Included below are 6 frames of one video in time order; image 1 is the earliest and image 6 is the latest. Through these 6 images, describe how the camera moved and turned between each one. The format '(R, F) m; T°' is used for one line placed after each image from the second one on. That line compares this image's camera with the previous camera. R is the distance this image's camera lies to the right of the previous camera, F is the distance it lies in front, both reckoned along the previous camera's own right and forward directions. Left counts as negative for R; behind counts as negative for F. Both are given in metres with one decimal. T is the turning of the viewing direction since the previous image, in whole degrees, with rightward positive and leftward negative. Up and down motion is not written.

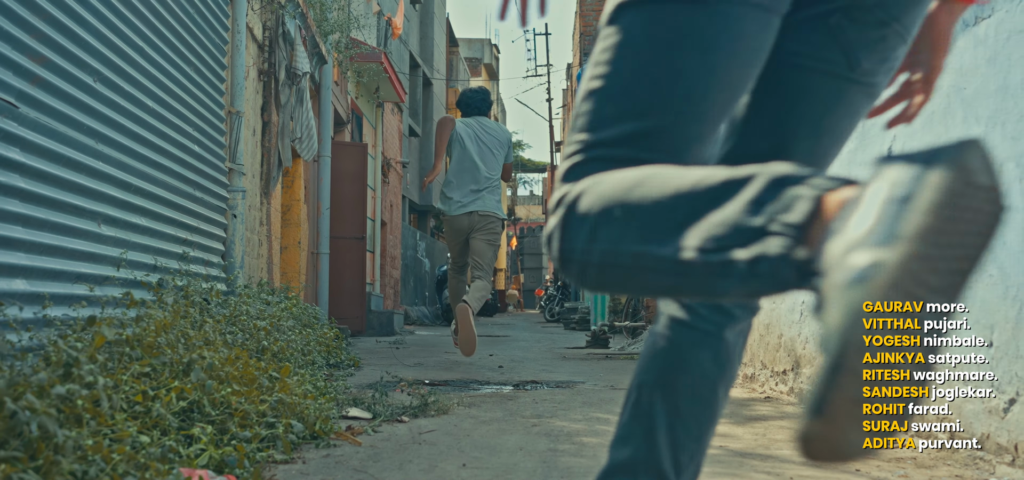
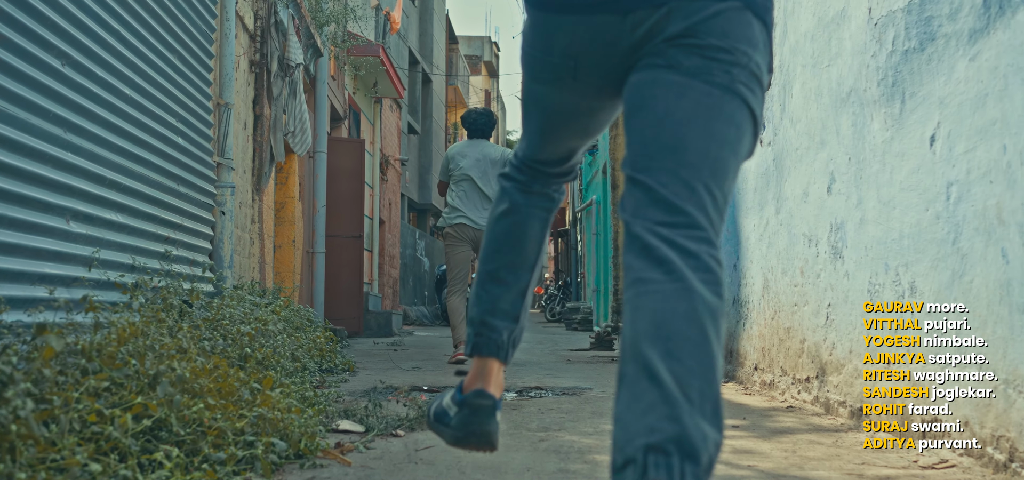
(0.0, +0.3) m; 0°
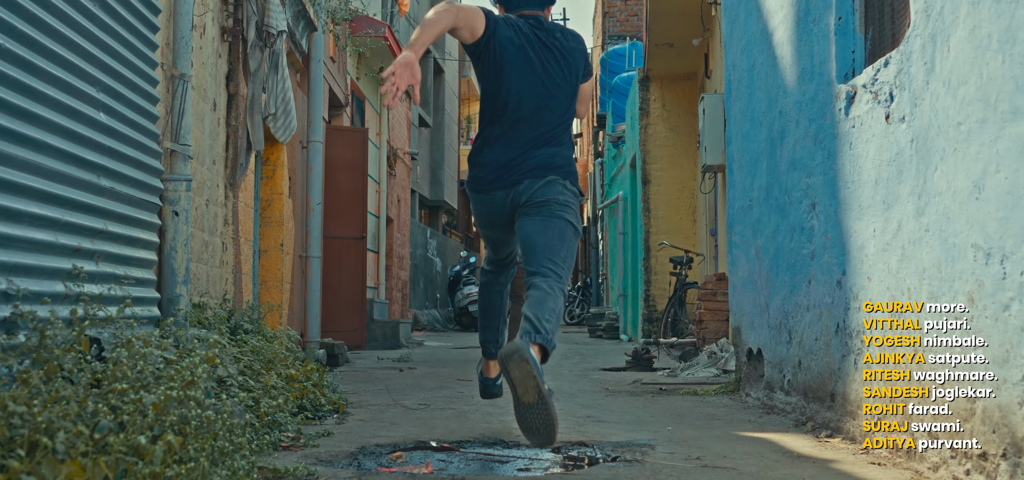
(-0.1, +1.3) m; -1°
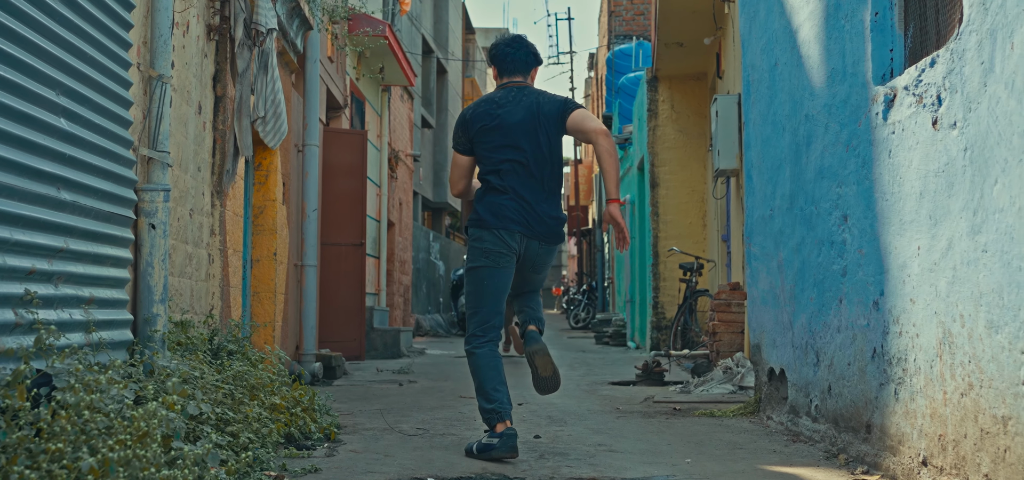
(0.0, +0.4) m; 0°
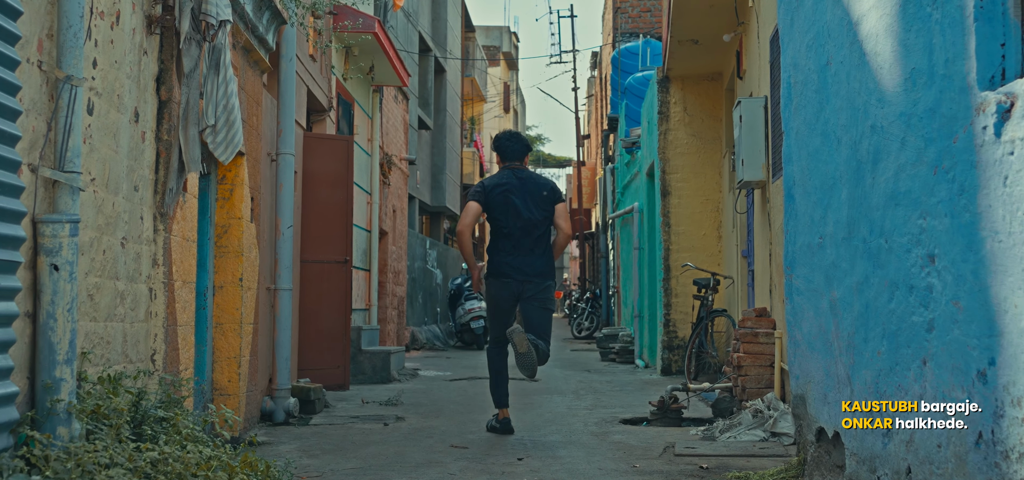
(0.0, +0.9) m; 0°
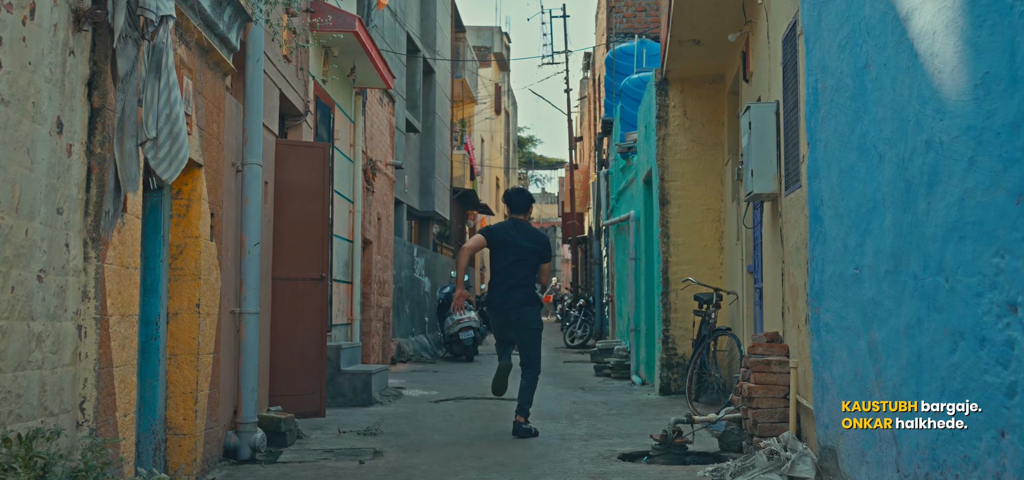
(0.0, +0.6) m; 0°
